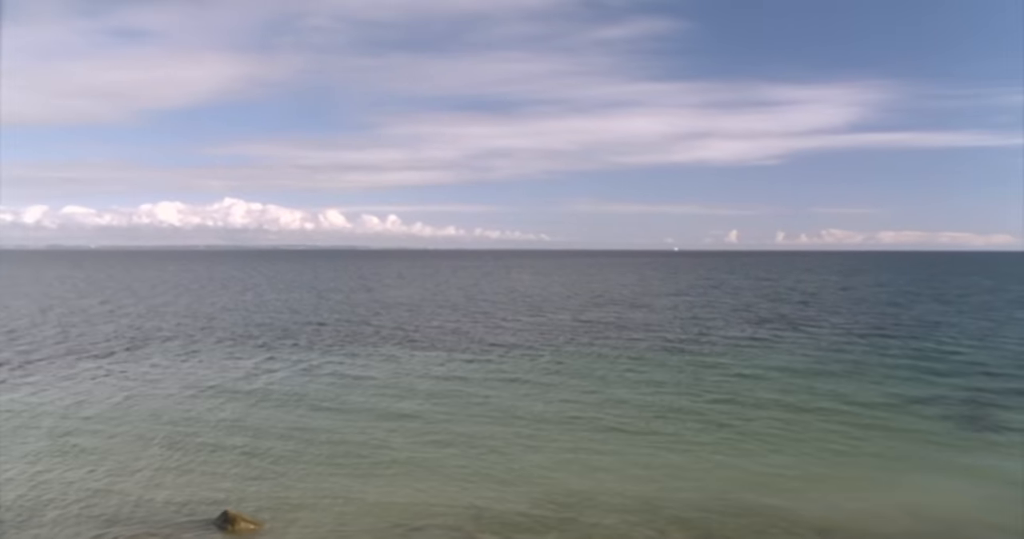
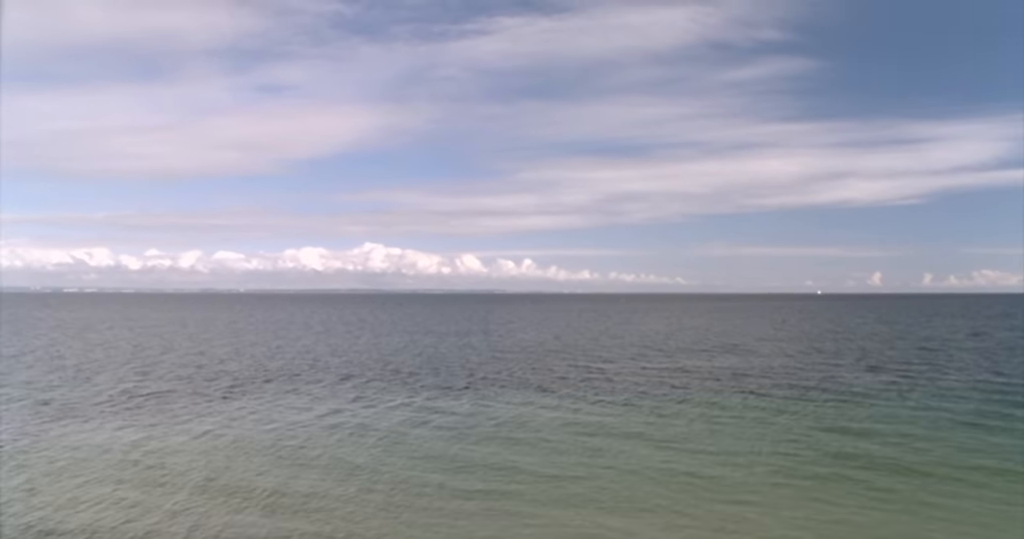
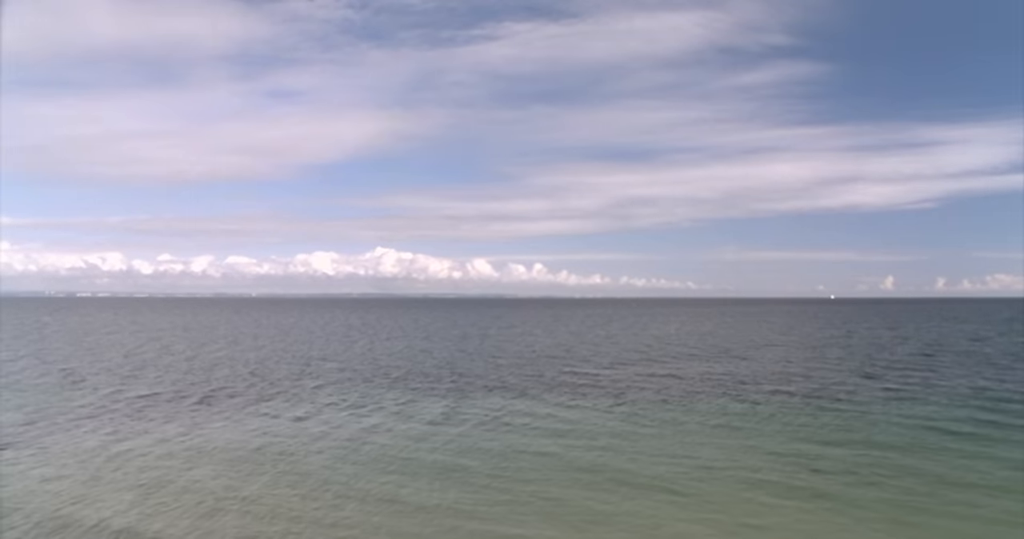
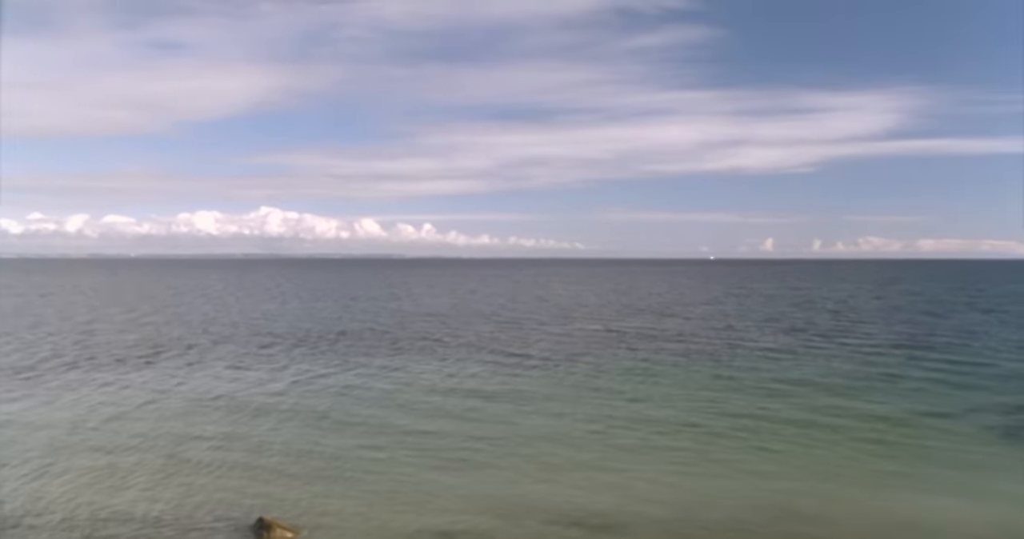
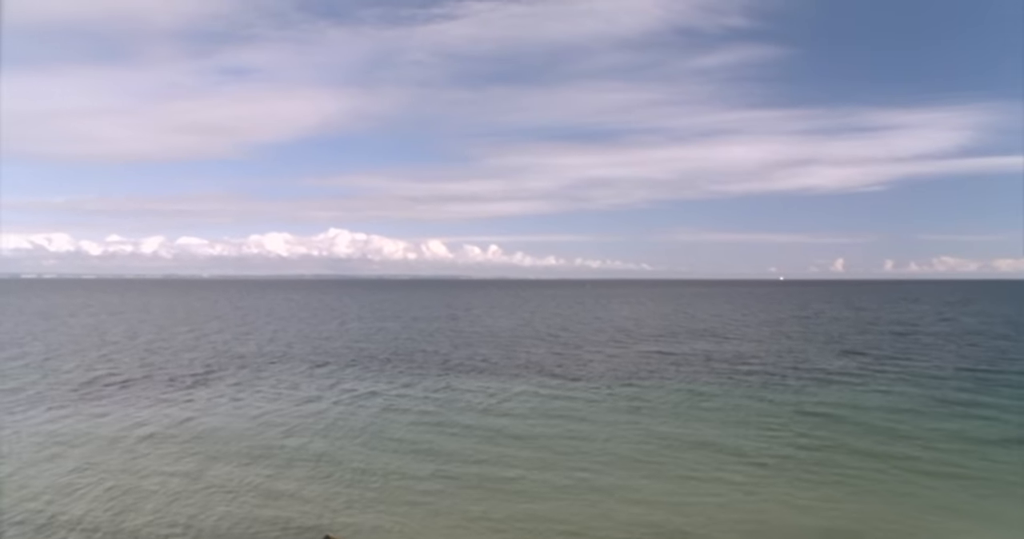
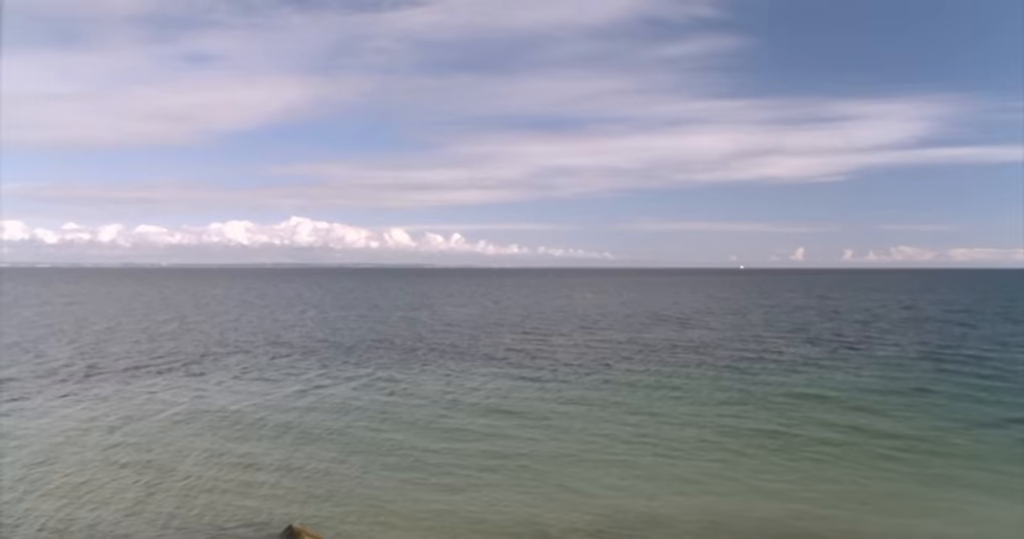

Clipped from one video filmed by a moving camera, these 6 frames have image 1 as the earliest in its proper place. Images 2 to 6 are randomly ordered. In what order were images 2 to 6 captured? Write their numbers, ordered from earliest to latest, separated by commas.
4, 6, 5, 2, 3
